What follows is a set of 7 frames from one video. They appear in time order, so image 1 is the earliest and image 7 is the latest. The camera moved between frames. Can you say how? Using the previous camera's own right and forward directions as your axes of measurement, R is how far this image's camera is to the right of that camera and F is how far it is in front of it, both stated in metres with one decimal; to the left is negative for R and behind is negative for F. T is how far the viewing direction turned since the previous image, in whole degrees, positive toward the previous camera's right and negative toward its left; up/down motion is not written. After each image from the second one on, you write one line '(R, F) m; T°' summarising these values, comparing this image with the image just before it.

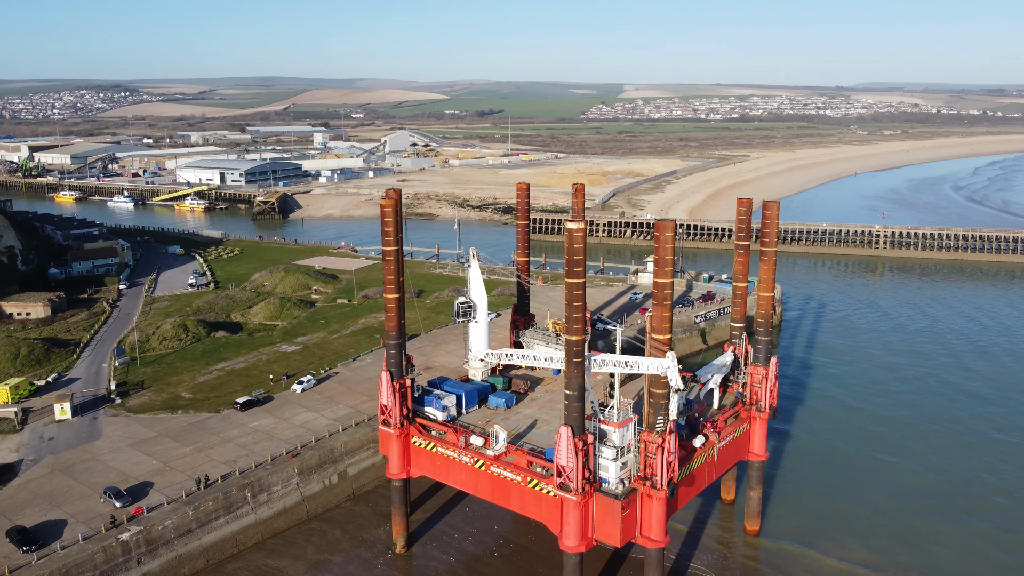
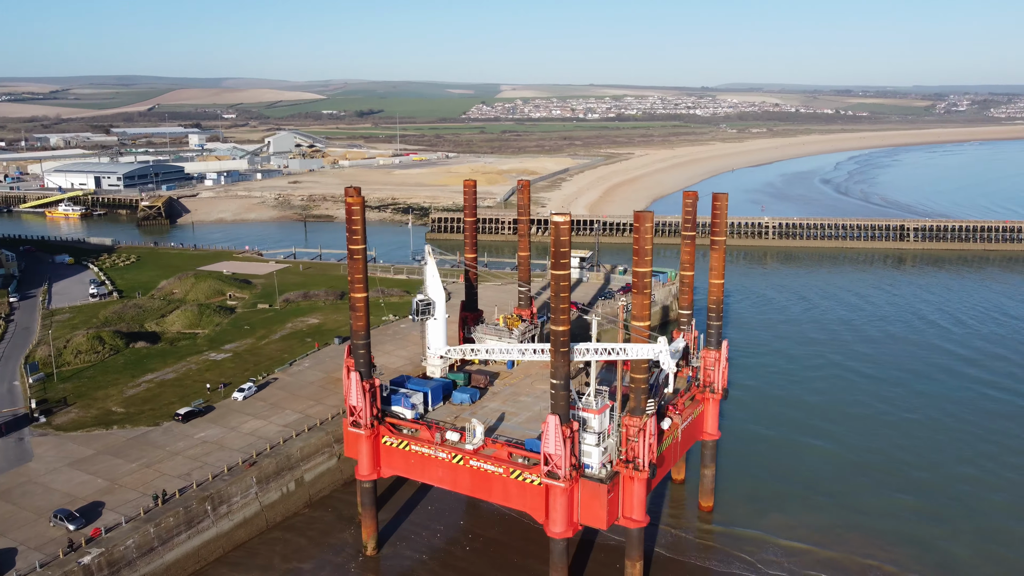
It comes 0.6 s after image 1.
(-2.9, -0.1) m; +8°
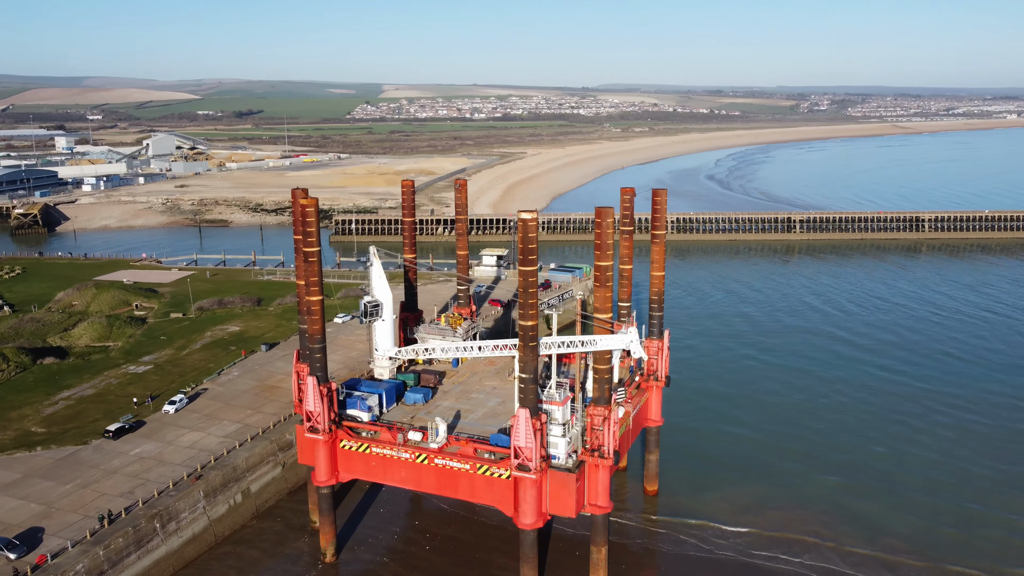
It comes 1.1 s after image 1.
(-2.3, -0.2) m; +8°
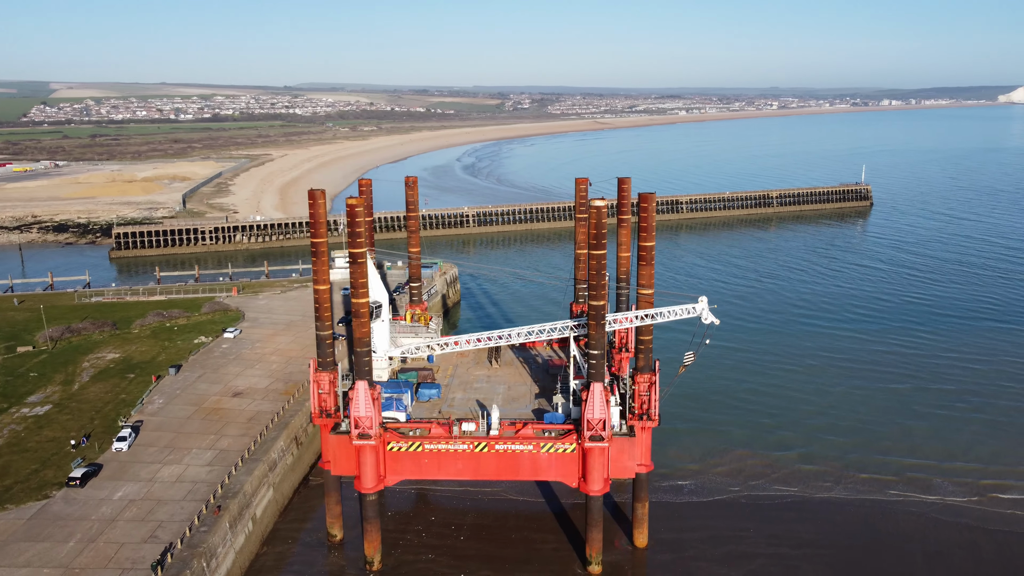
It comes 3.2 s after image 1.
(-10.5, +0.5) m; +20°
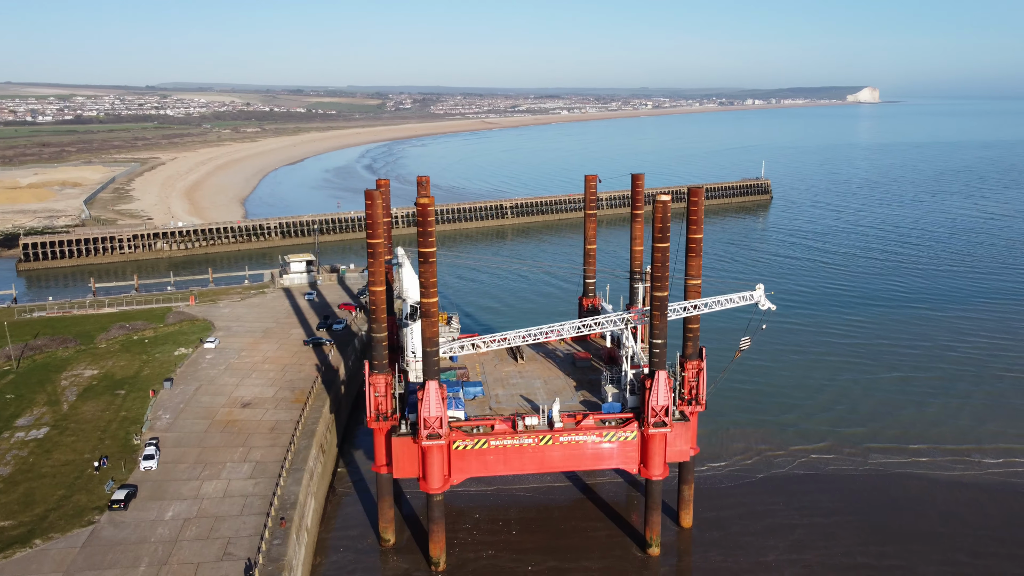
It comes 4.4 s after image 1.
(-5.9, 0.0) m; +8°
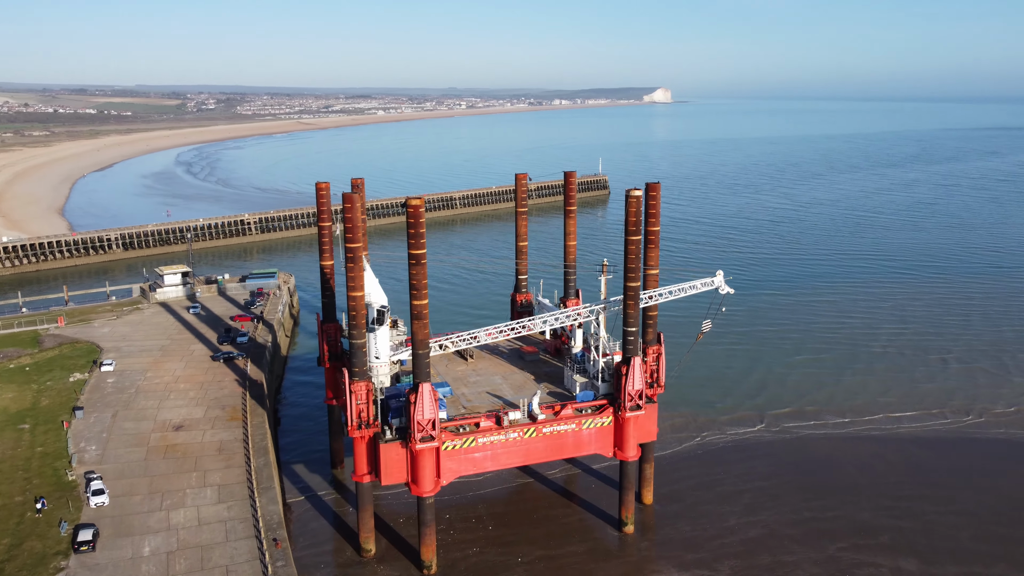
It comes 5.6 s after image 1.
(-5.4, +0.1) m; +13°
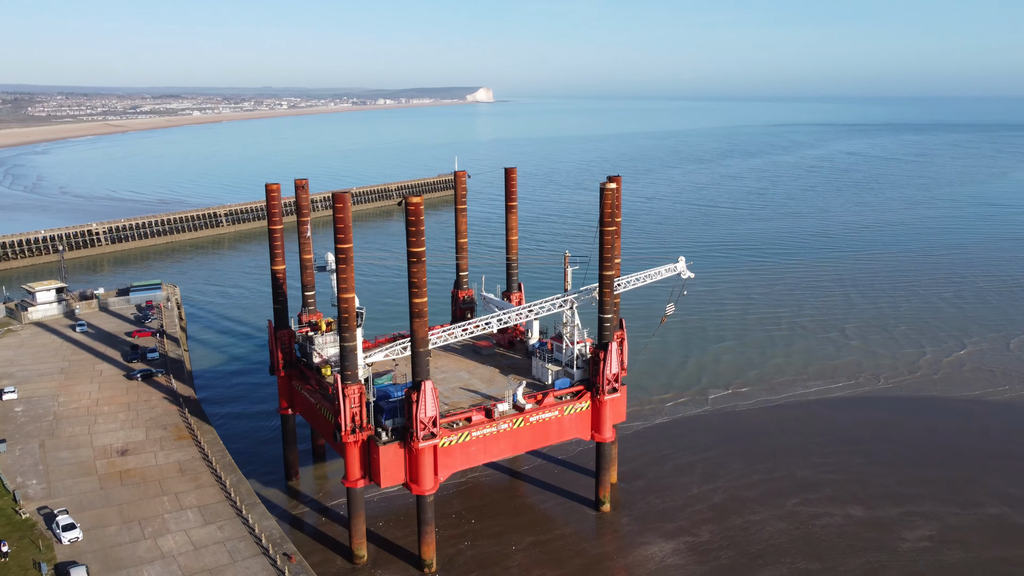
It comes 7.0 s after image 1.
(-5.3, 0.0) m; +12°
